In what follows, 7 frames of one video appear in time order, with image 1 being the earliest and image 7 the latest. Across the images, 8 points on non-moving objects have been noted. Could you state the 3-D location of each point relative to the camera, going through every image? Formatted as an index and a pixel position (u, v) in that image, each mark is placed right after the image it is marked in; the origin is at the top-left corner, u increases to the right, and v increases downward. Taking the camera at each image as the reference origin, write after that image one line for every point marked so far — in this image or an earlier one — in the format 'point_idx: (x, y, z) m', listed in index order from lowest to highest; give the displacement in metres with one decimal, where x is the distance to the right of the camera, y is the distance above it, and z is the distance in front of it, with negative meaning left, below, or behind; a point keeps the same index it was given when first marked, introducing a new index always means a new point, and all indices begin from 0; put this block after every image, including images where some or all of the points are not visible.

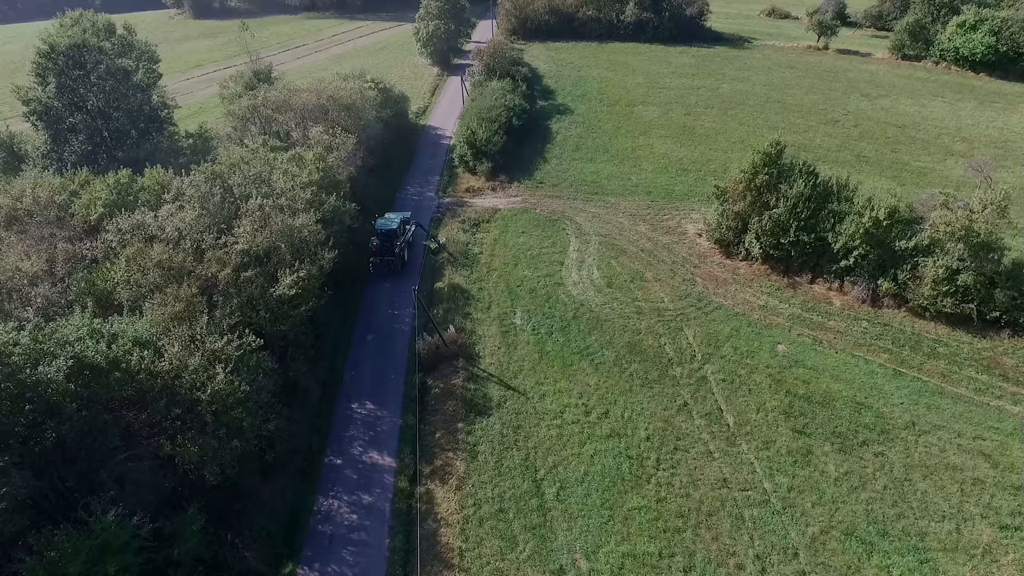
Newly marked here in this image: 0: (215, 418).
0: (-8.6, -3.8, +18.4) m
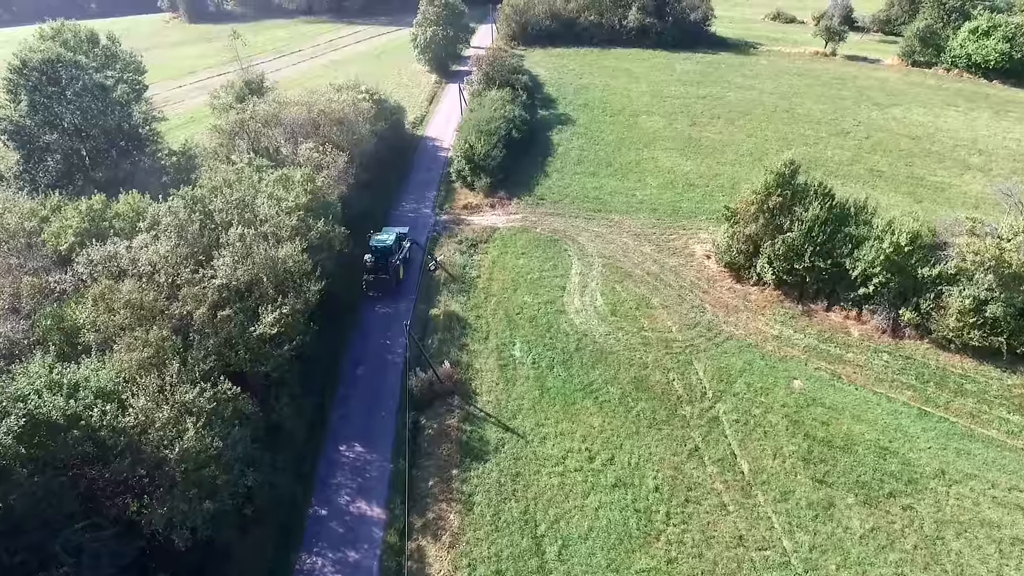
0: (-8.7, -5.0, +16.8) m
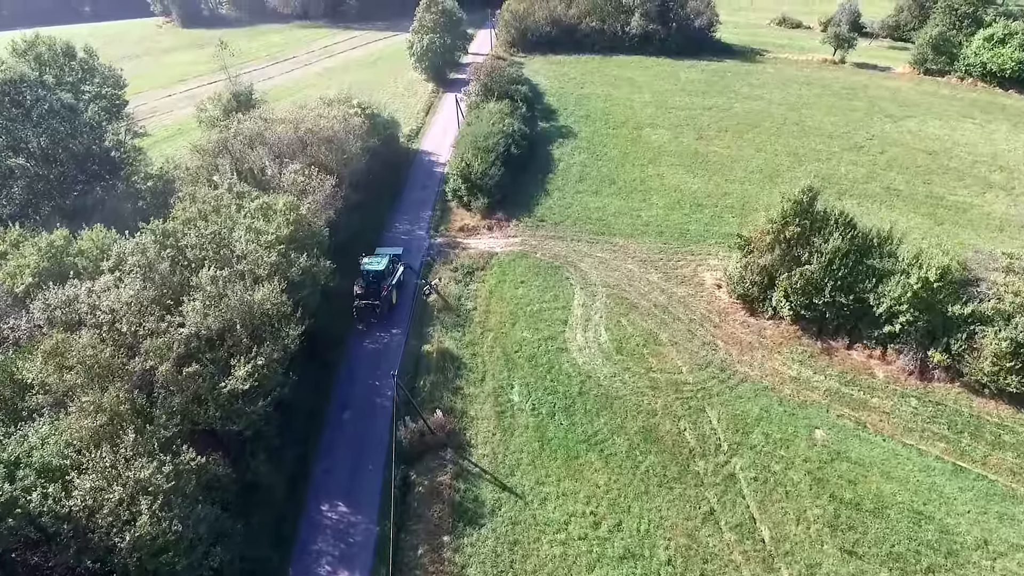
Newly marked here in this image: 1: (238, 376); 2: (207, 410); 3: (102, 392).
0: (-8.8, -6.6, +14.9) m
1: (-8.2, -2.6, +19.0) m
2: (-8.9, -3.6, +18.5) m
3: (-11.1, -2.8, +17.1) m
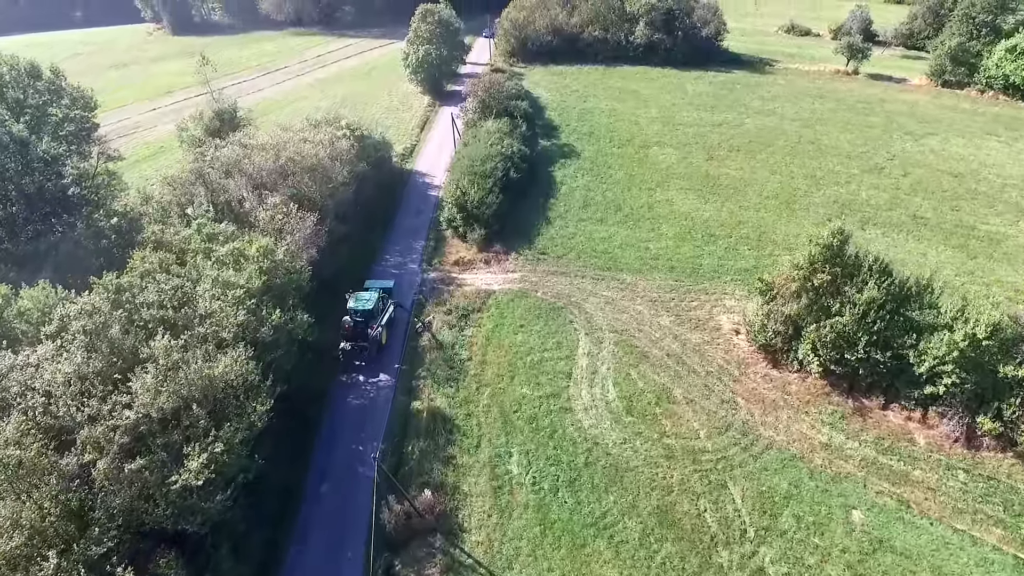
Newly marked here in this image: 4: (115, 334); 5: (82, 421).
0: (-8.8, -8.6, +12.3) m
1: (-8.3, -4.6, +16.4) m
2: (-9.0, -5.6, +15.9) m
3: (-11.1, -4.8, +14.5) m
4: (-11.8, -1.4, +18.8) m
5: (-11.2, -3.5, +16.5) m
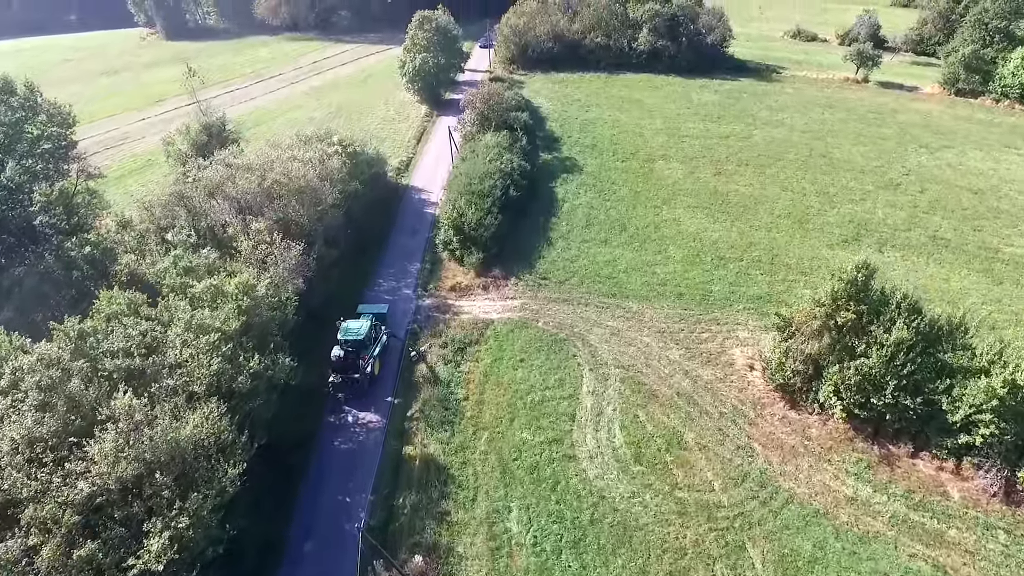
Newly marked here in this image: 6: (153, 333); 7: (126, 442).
0: (-8.9, -9.9, +10.5) m
1: (-8.3, -6.0, +14.6) m
2: (-9.0, -6.9, +14.1) m
3: (-11.2, -6.2, +12.8) m
4: (-11.8, -2.7, +17.0) m
5: (-11.2, -4.8, +14.8) m
6: (-11.0, -1.4, +19.4) m
7: (-9.8, -3.9, +16.1) m
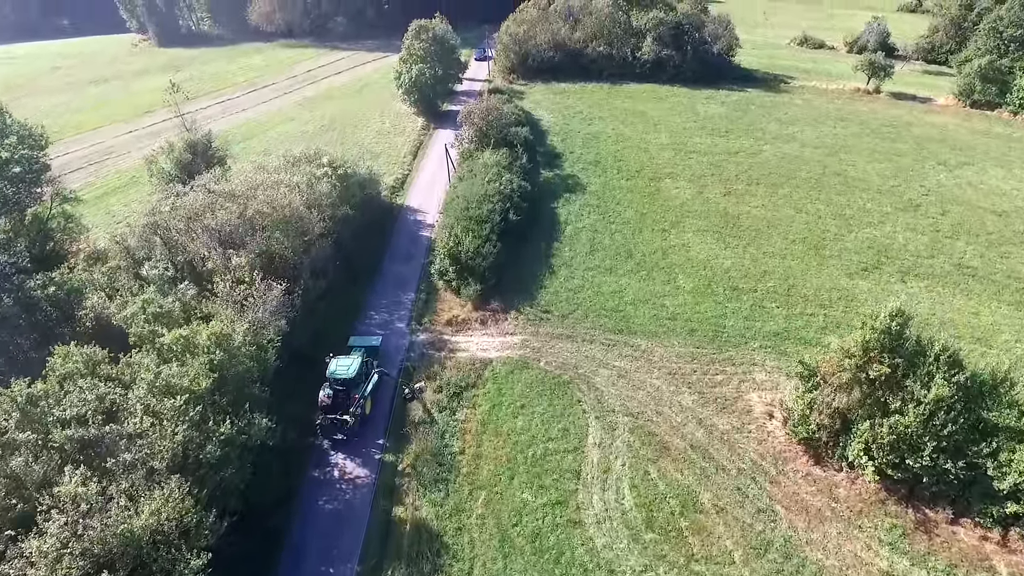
0: (-8.9, -11.5, +8.5) m
1: (-8.3, -7.6, +12.6) m
2: (-9.0, -8.5, +12.2) m
3: (-11.2, -7.7, +10.8) m
4: (-11.8, -4.3, +15.1) m
5: (-11.3, -6.4, +12.8) m
6: (-11.0, -2.9, +17.4) m
7: (-9.8, -5.5, +14.1) m
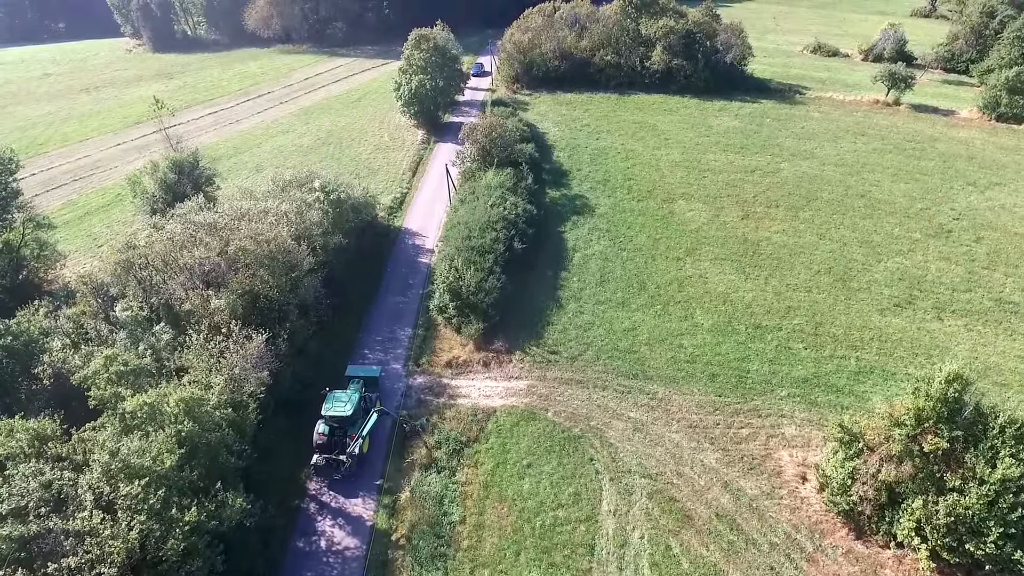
0: (-8.7, -13.2, +6.3) m
1: (-8.1, -9.2, +10.4) m
2: (-8.9, -10.2, +9.9) m
3: (-11.0, -9.4, +8.5) m
4: (-11.6, -6.0, +12.8) m
5: (-11.1, -8.1, +10.6) m
6: (-10.8, -4.6, +15.2) m
7: (-9.6, -7.1, +11.9) m
